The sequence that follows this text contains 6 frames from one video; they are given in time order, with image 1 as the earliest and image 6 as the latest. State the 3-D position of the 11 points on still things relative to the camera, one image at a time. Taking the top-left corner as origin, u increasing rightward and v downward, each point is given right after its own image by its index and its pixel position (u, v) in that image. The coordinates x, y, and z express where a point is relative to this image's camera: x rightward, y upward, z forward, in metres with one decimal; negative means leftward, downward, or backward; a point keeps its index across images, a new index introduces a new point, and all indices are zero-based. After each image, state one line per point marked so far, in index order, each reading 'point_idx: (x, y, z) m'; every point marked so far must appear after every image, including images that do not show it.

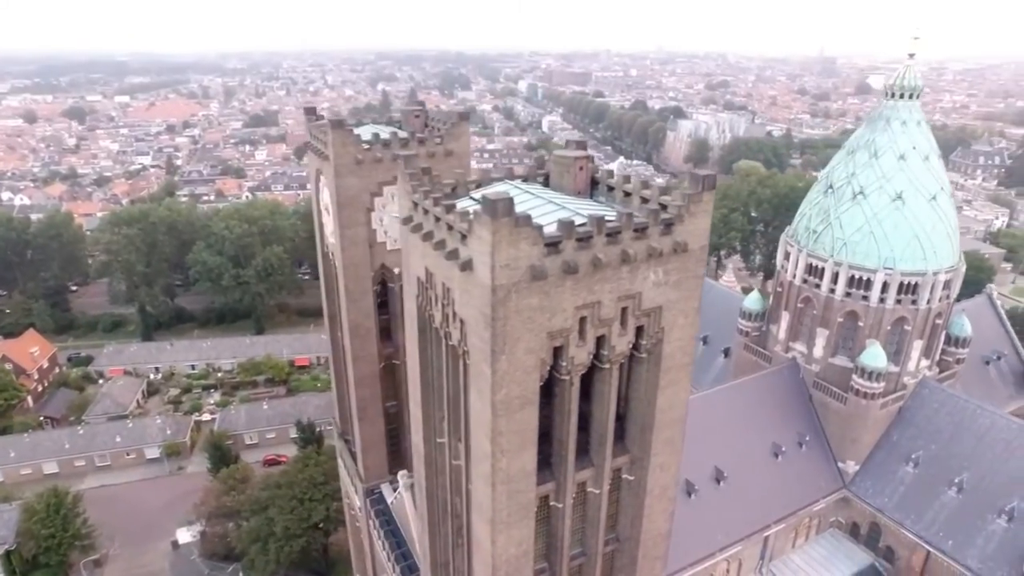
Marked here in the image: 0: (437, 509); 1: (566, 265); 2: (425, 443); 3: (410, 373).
0: (-1.7, -5.1, +13.7) m
1: (+0.8, +0.3, +8.9) m
2: (-1.9, -3.4, +13.0) m
3: (-2.2, -1.9, +13.0) m
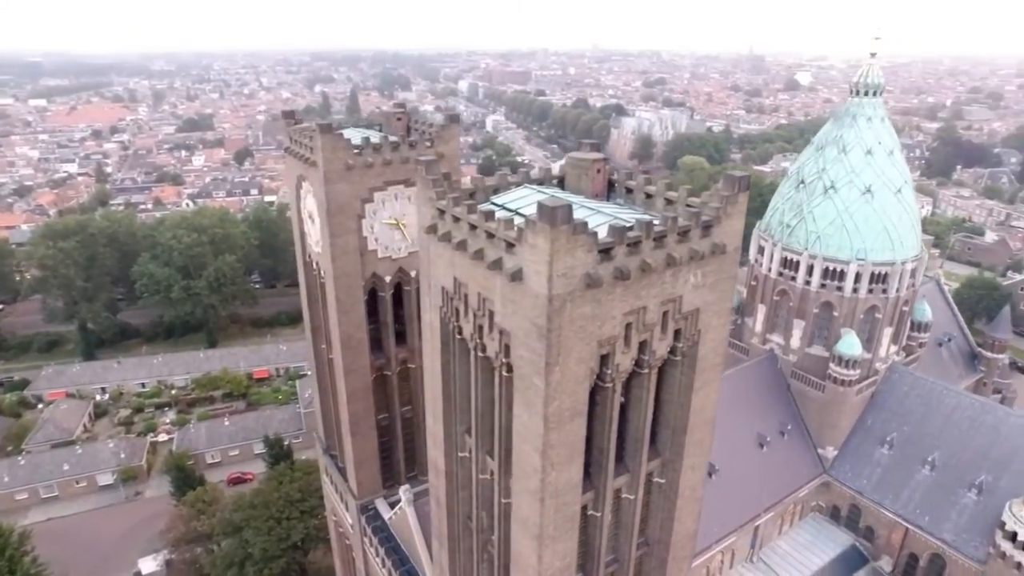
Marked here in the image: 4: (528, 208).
0: (-1.2, -5.3, +13.2) m
1: (+1.5, +0.2, +8.7) m
2: (-1.4, -3.6, +12.6) m
3: (-1.8, -2.1, +12.5) m
4: (+0.3, +1.4, +10.6) m
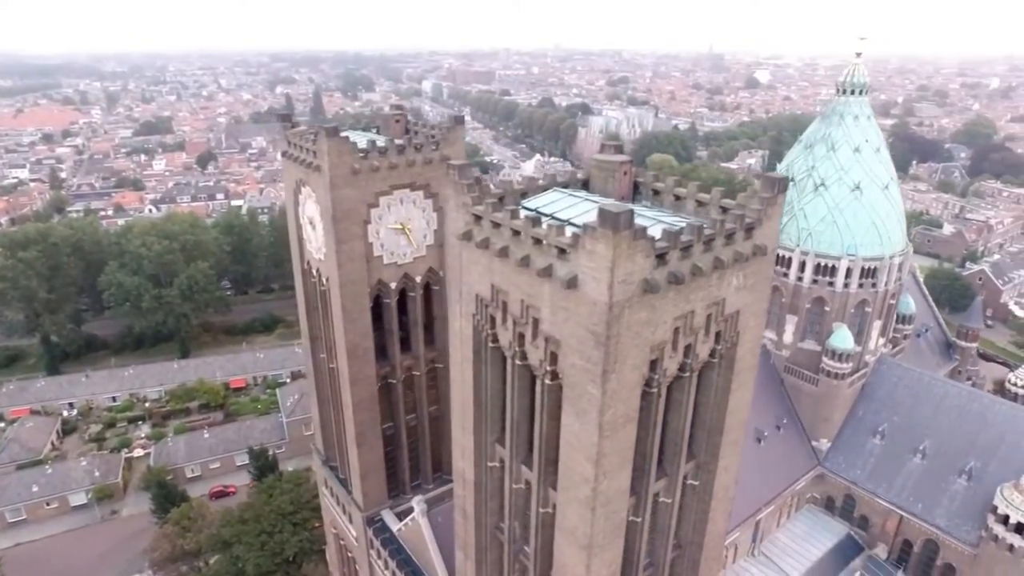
0: (-0.5, -5.4, +13.0) m
1: (+2.3, +0.2, +8.6) m
2: (-0.8, -3.7, +12.3) m
3: (-1.2, -2.2, +12.2) m
4: (+0.9, +1.3, +10.4) m
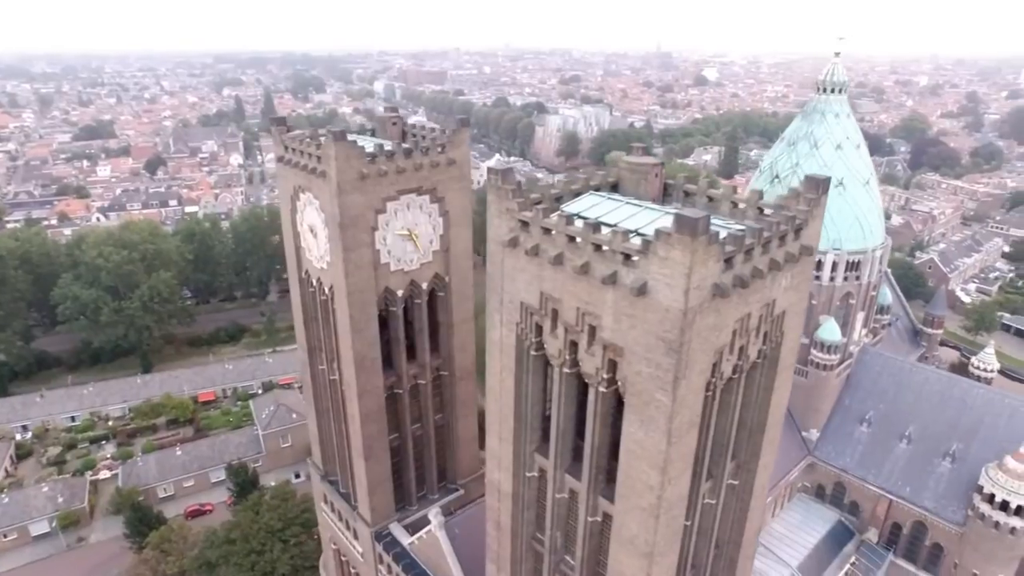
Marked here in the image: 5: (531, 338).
0: (+0.2, -5.5, +12.7) m
1: (+3.2, +0.1, +8.5) m
2: (0.0, -3.8, +12.1) m
3: (-0.4, -2.4, +11.9) m
4: (+1.7, +1.2, +10.3) m
5: (+0.3, -0.9, +10.6) m
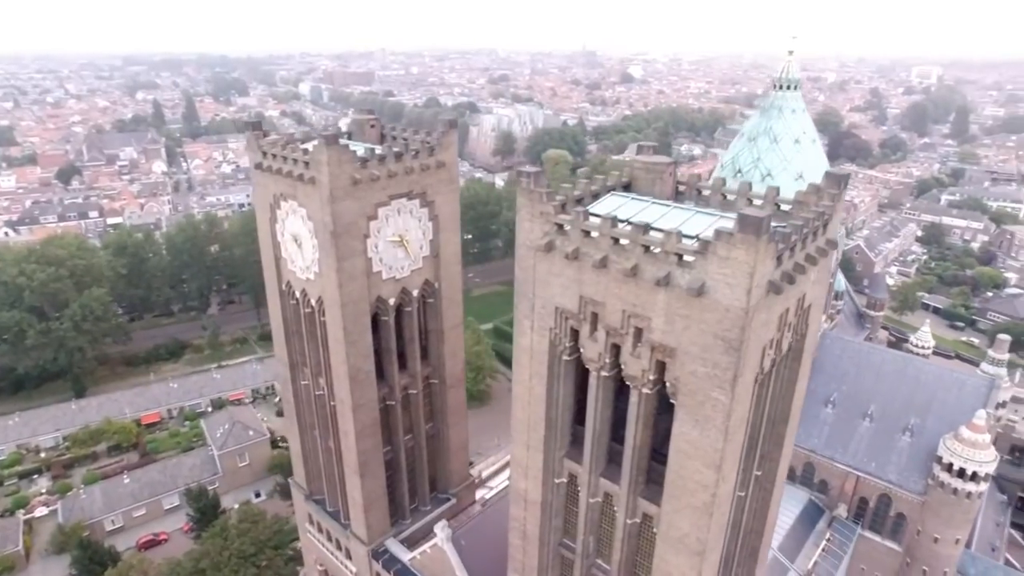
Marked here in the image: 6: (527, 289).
0: (+0.8, -5.6, +12.6) m
1: (+3.9, +0.2, +8.6) m
2: (+0.6, -3.9, +11.9) m
3: (+0.1, -2.5, +11.7) m
4: (+2.2, +1.2, +10.2) m
5: (+0.9, -1.0, +10.4) m
6: (+0.3, 0.0, +10.5) m
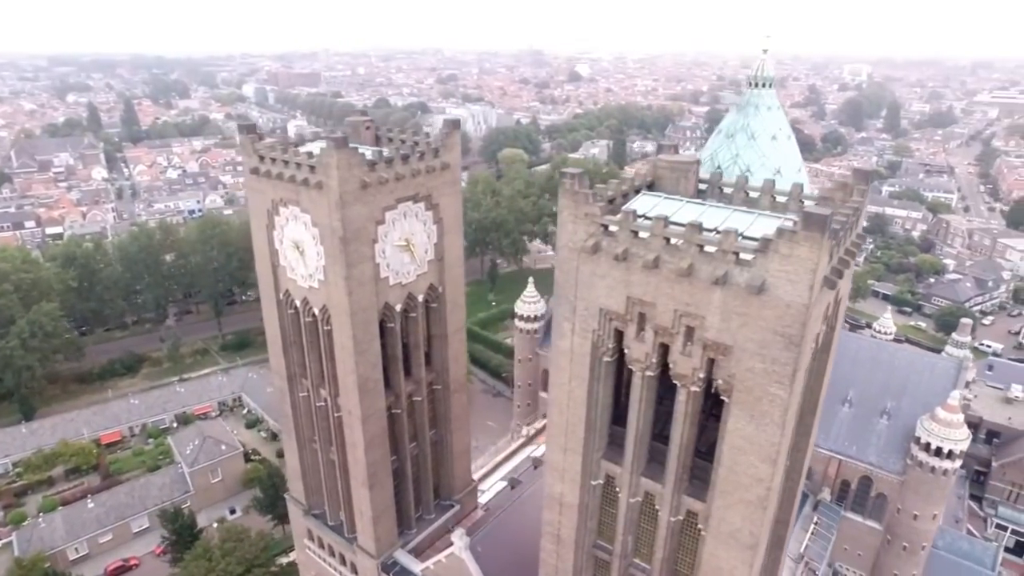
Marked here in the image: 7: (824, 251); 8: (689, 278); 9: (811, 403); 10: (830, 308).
0: (+1.5, -5.6, +12.5) m
1: (+4.8, +0.3, +8.8) m
2: (+1.3, -4.0, +11.8) m
3: (+0.8, -2.5, +11.6) m
4: (+2.9, +1.2, +10.3) m
5: (+1.7, -1.0, +10.4) m
6: (+1.0, 0.0, +10.4) m
7: (+4.1, +0.5, +7.8) m
8: (+2.6, +0.1, +8.9) m
9: (+5.9, -2.2, +11.8) m
10: (+5.2, -0.3, +9.8) m
